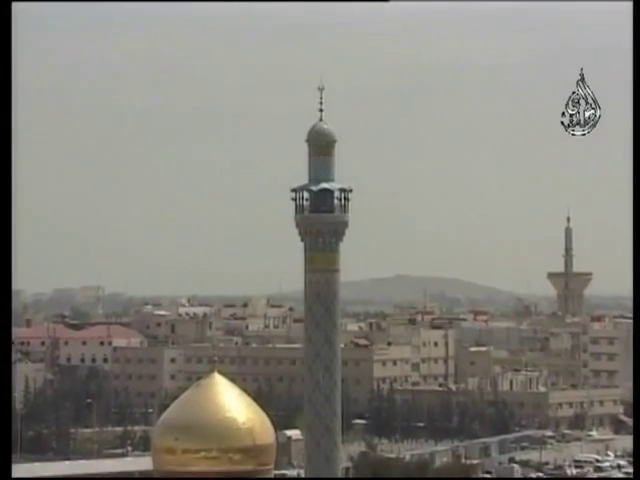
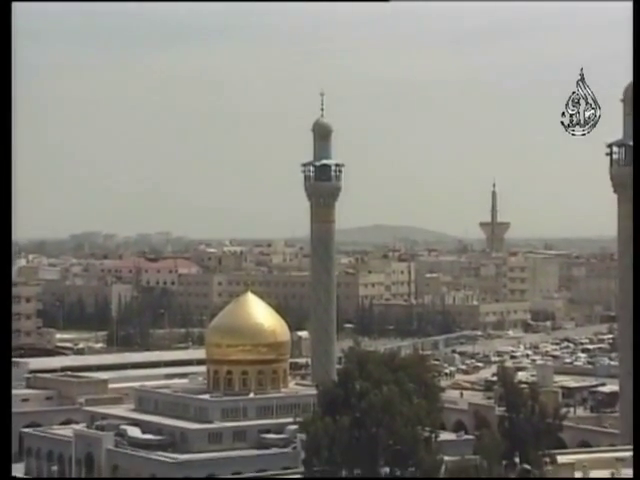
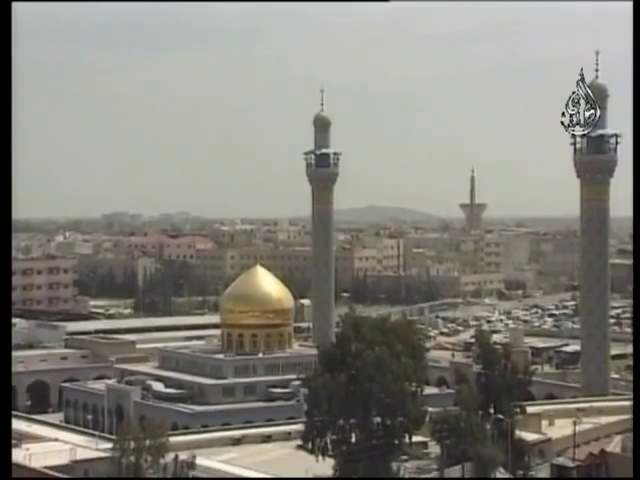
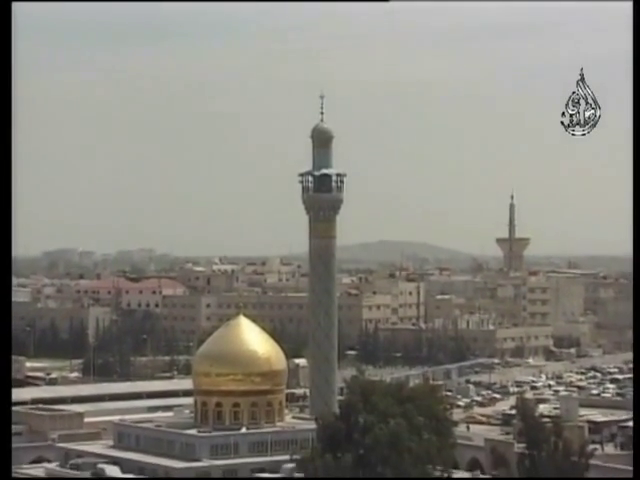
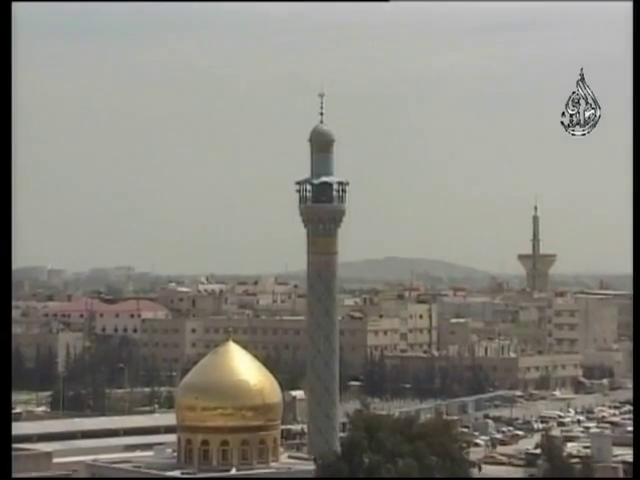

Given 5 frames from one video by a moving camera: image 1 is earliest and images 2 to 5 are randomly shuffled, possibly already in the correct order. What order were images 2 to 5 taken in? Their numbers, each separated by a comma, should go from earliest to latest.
5, 4, 2, 3
